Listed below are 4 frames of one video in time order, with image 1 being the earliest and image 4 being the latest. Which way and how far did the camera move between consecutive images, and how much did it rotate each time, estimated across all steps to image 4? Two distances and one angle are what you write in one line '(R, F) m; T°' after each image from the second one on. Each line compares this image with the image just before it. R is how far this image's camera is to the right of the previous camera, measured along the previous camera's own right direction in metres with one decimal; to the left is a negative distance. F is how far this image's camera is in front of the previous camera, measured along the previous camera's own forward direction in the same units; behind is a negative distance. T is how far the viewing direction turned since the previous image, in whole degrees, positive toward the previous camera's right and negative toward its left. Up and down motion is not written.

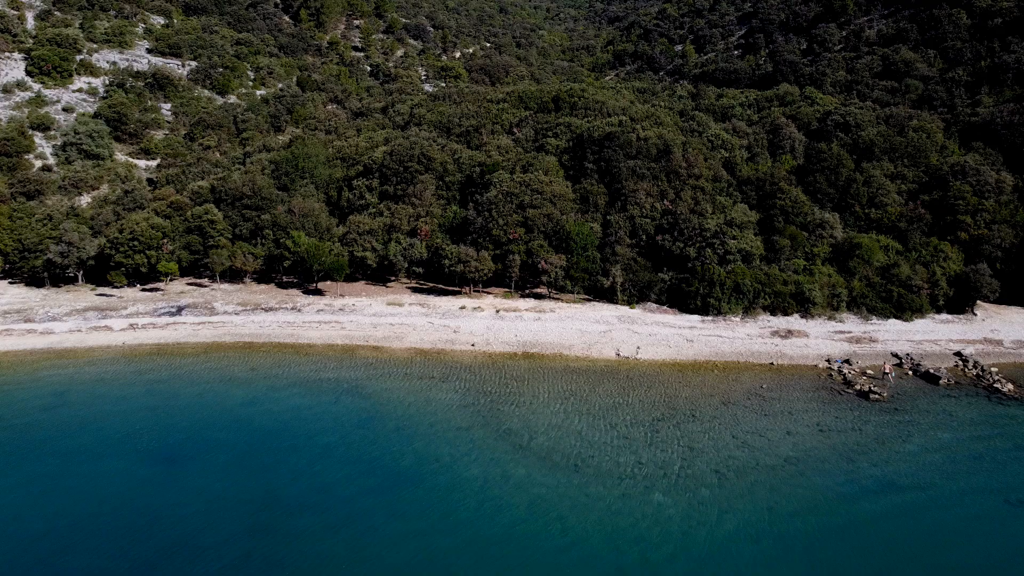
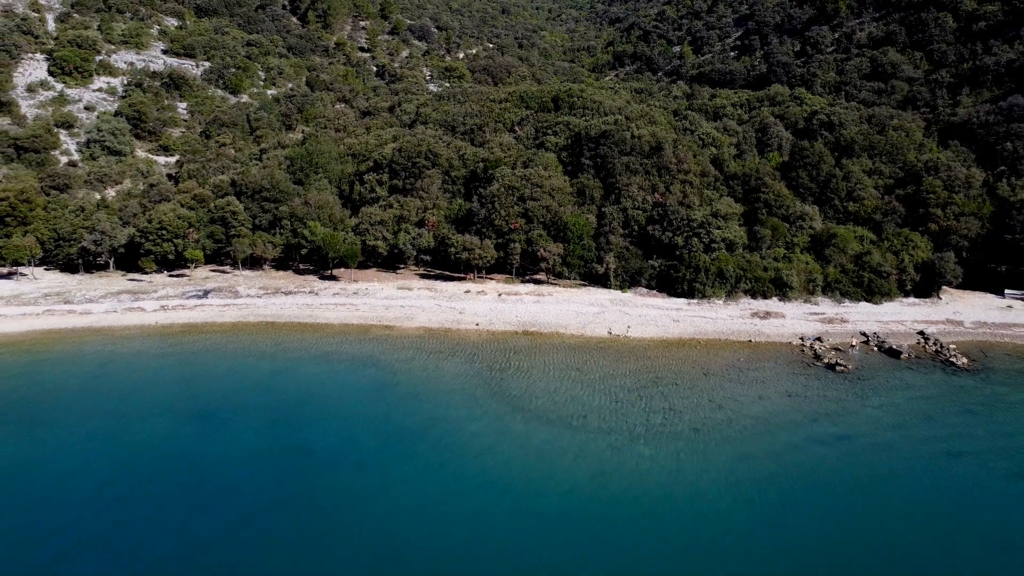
(0.0, -3.1) m; 0°
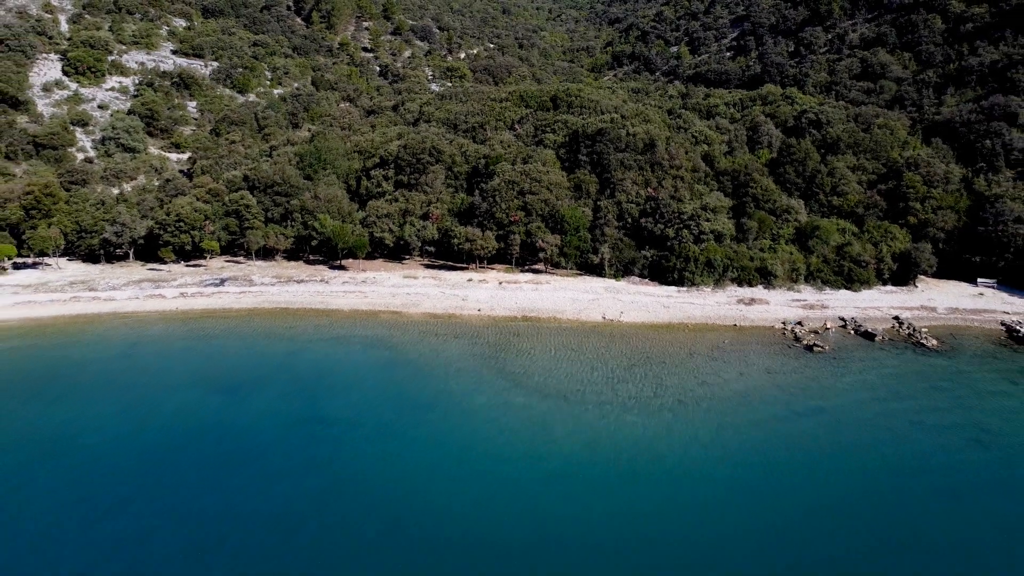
(0.0, -2.4) m; 0°
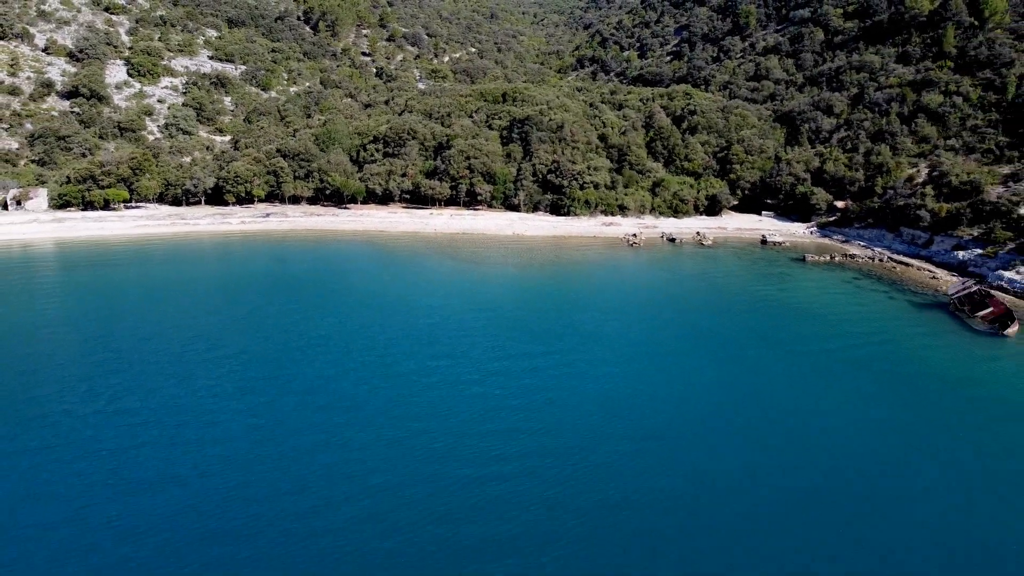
(+6.1, -22.5) m; 0°
